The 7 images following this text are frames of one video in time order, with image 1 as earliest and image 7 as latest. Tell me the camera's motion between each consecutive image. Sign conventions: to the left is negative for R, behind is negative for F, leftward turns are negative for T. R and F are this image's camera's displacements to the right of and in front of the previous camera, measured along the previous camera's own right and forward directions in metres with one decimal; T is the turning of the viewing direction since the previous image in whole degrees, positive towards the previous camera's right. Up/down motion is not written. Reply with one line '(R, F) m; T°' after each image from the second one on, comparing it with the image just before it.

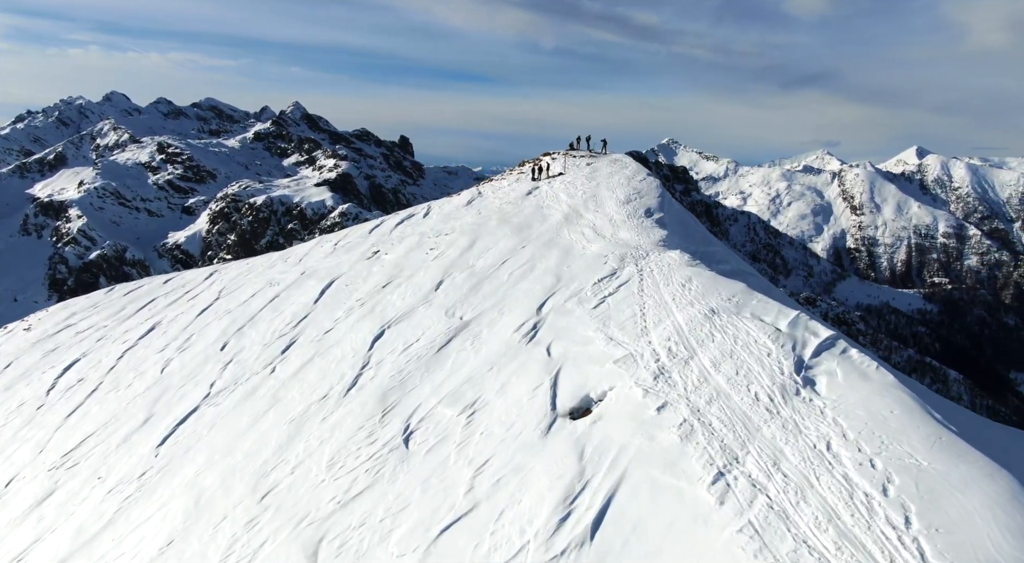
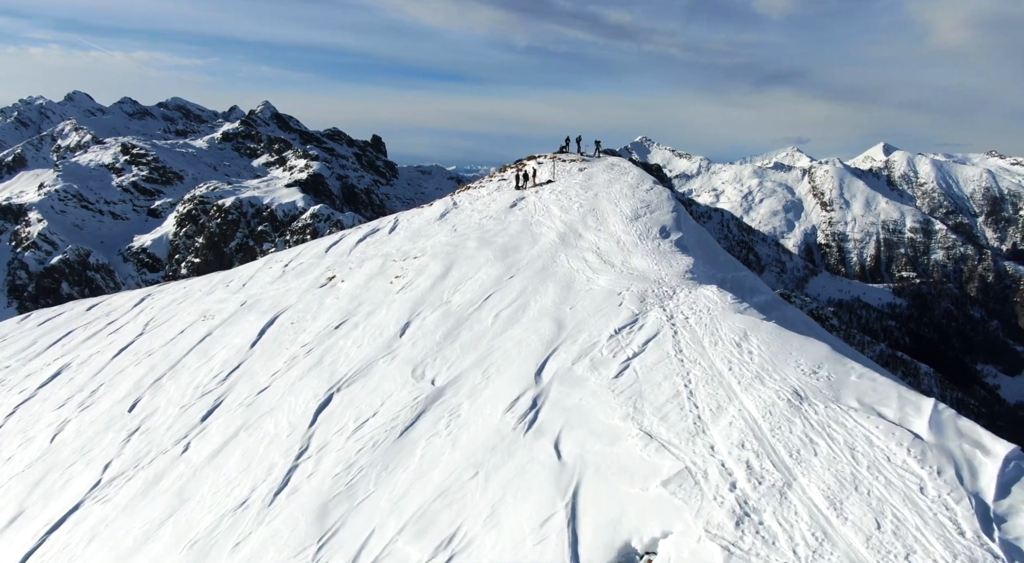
(-0.5, +8.8) m; +2°
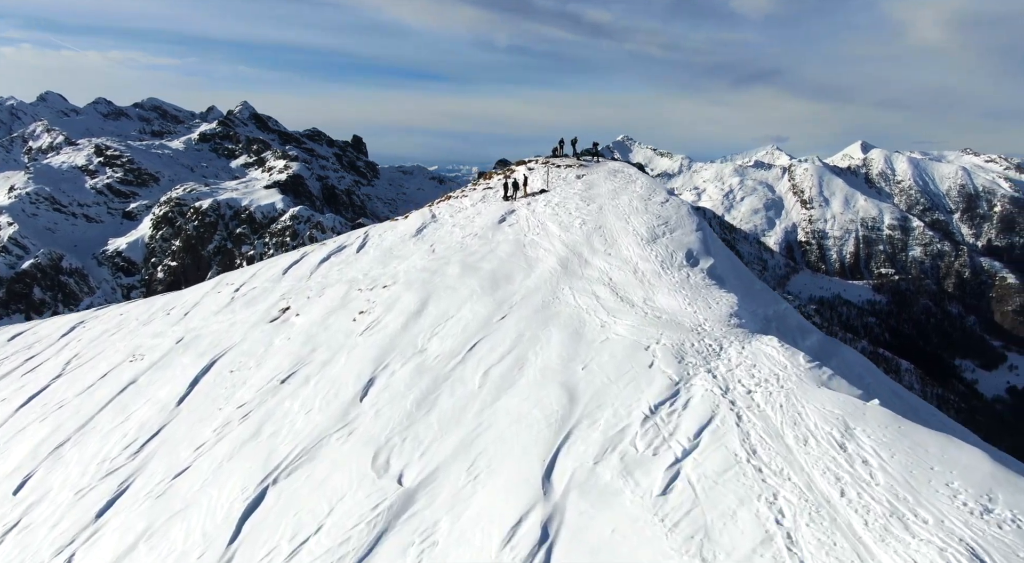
(-0.4, +7.3) m; +2°
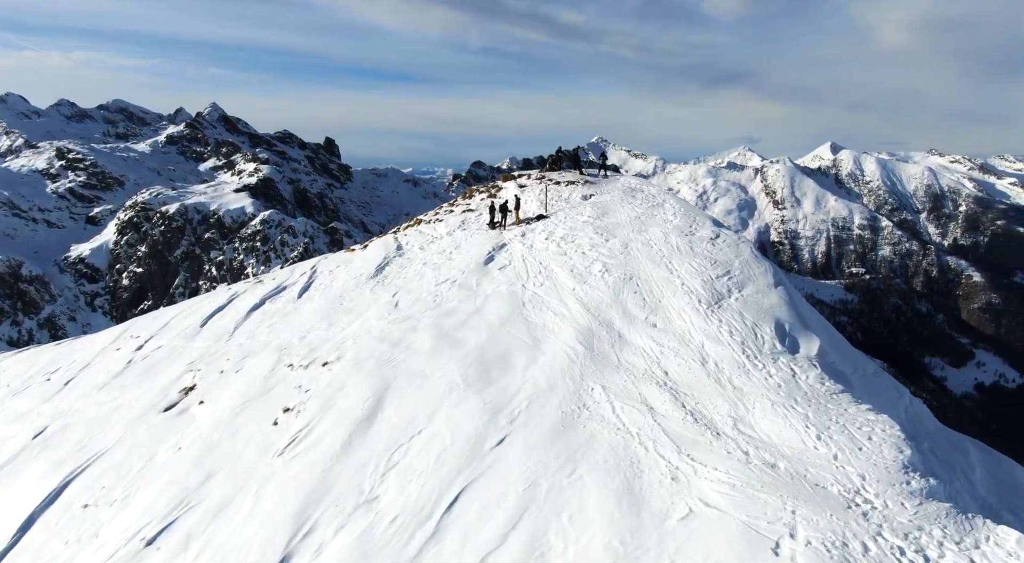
(-0.8, +10.6) m; +2°
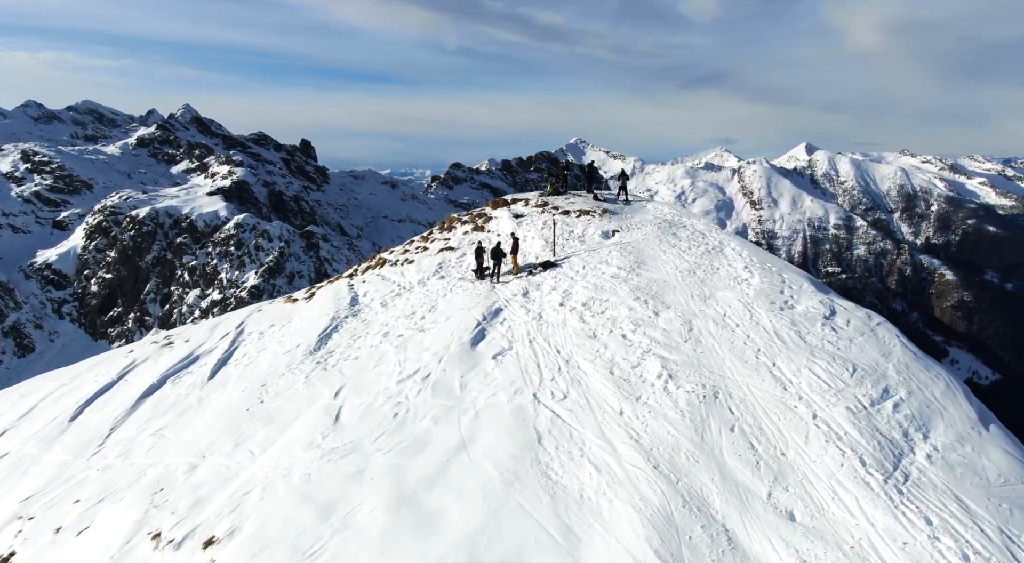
(-0.7, +10.0) m; +2°
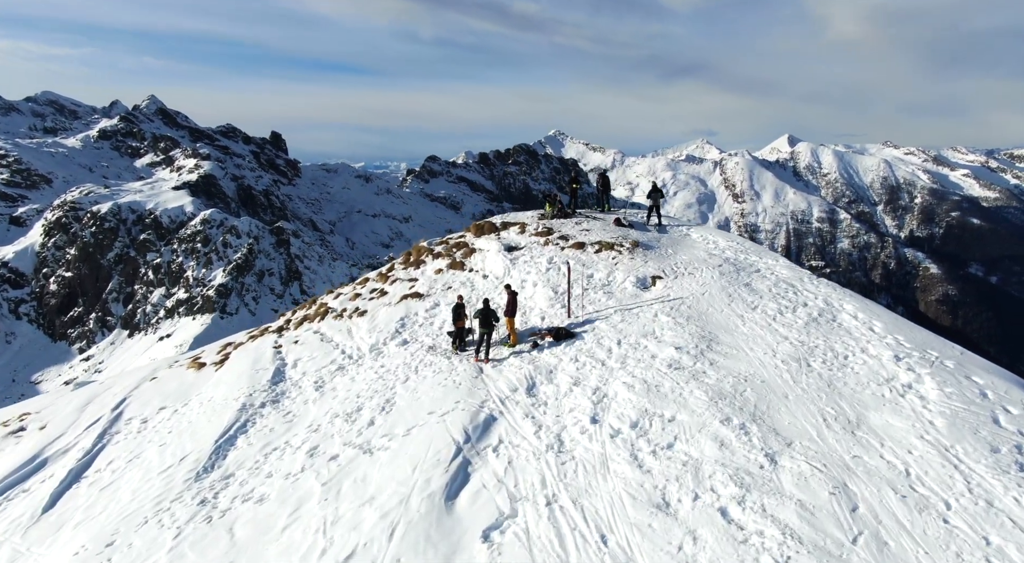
(-0.5, +8.8) m; +2°
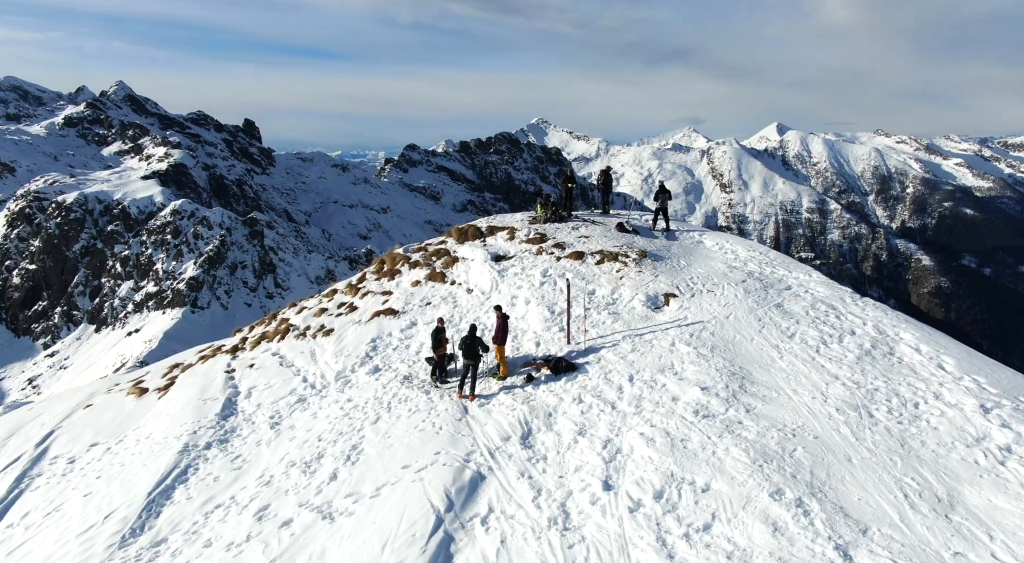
(-0.2, +2.8) m; +2°
